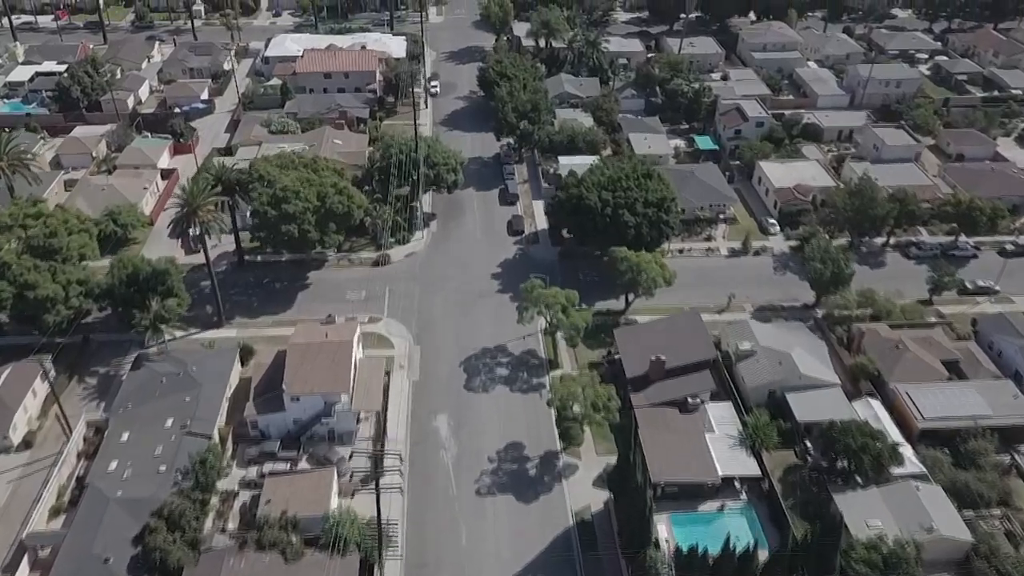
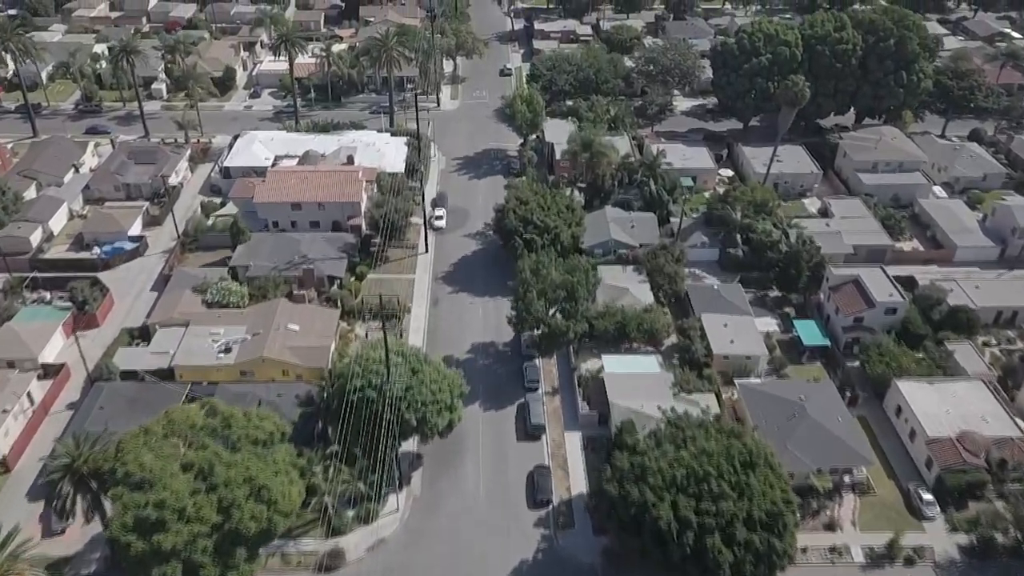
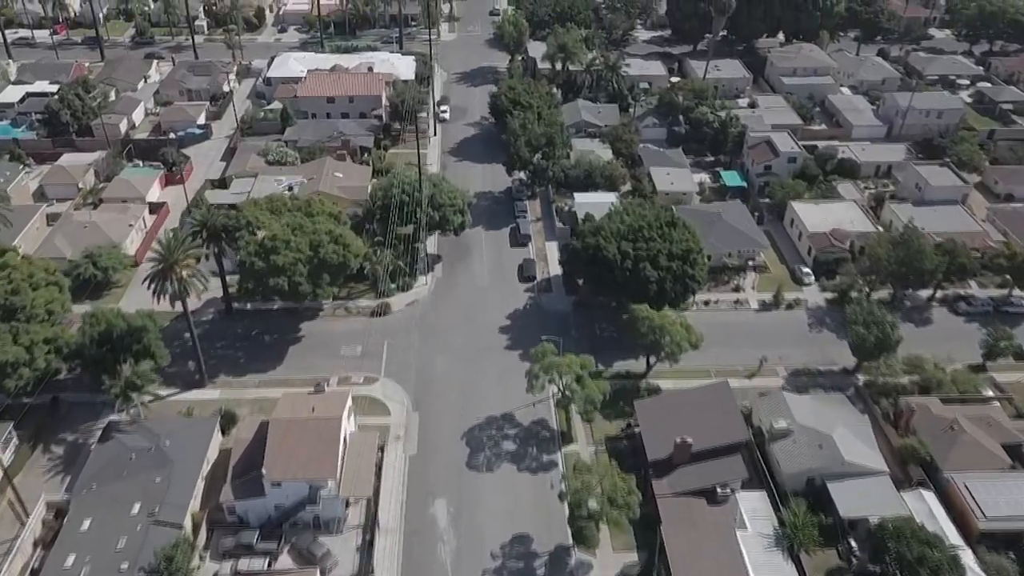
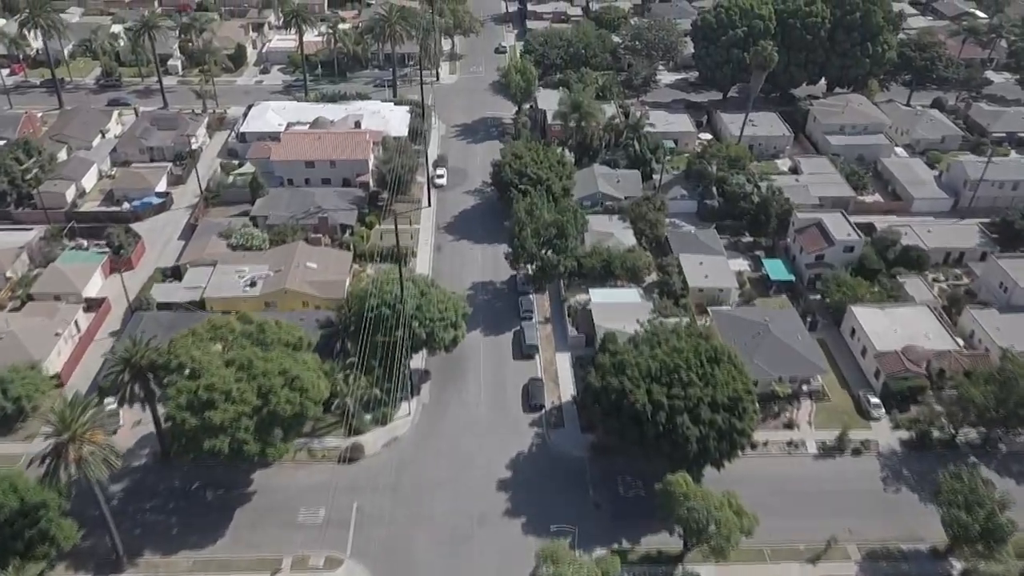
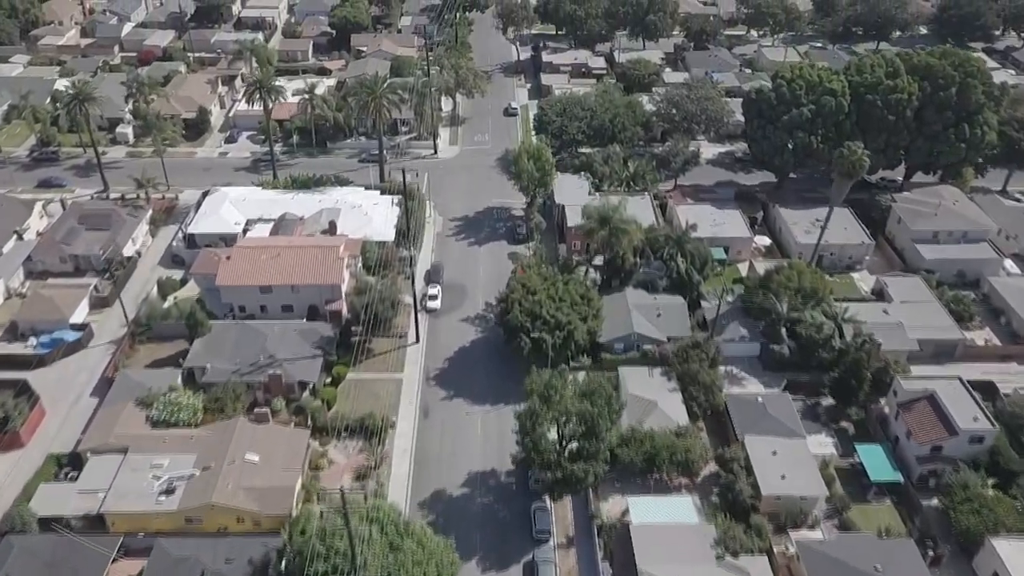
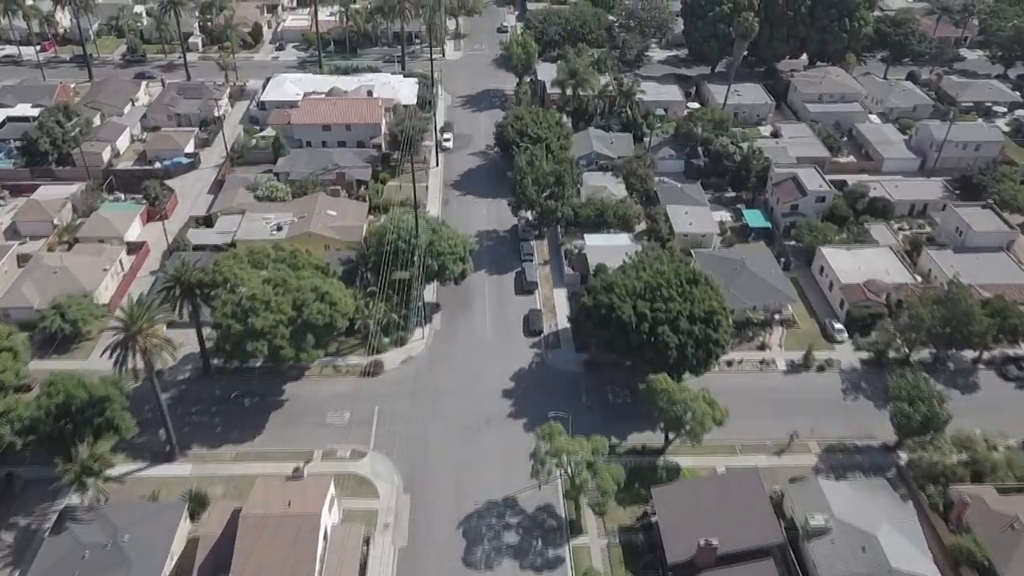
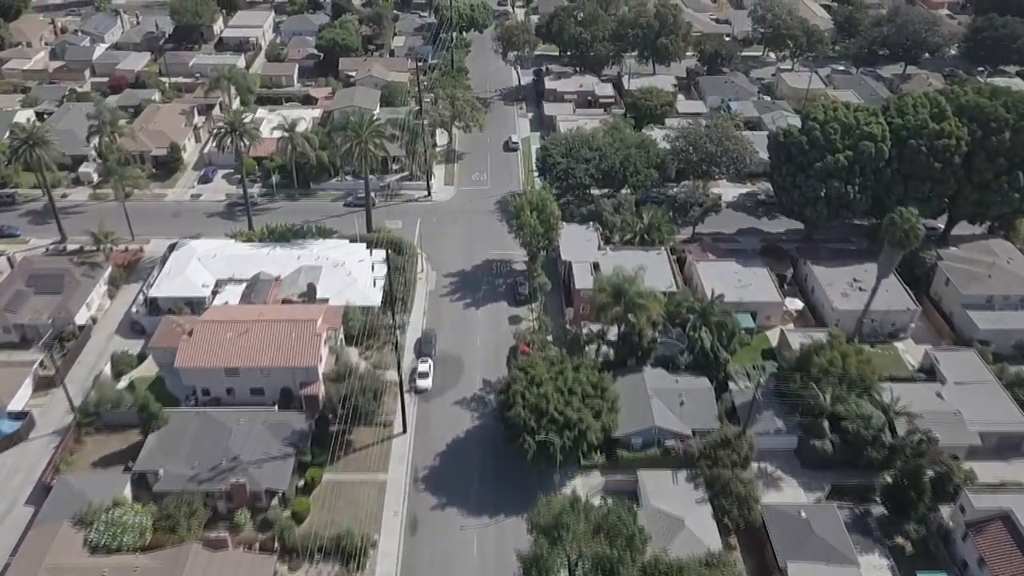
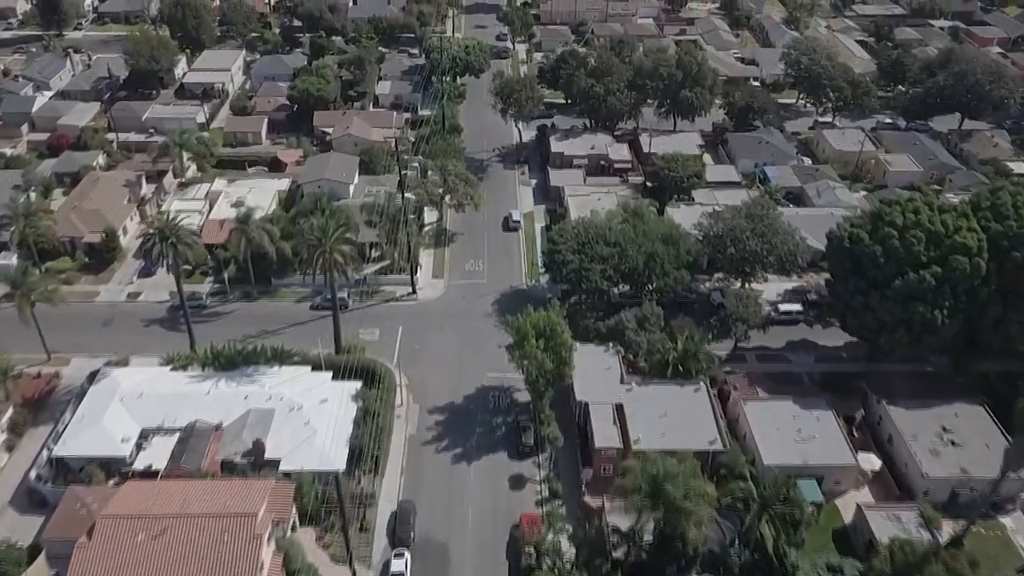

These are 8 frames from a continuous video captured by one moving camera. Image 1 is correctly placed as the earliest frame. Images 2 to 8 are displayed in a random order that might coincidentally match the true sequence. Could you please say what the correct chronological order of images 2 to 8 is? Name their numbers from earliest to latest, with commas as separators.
3, 6, 4, 2, 5, 7, 8
